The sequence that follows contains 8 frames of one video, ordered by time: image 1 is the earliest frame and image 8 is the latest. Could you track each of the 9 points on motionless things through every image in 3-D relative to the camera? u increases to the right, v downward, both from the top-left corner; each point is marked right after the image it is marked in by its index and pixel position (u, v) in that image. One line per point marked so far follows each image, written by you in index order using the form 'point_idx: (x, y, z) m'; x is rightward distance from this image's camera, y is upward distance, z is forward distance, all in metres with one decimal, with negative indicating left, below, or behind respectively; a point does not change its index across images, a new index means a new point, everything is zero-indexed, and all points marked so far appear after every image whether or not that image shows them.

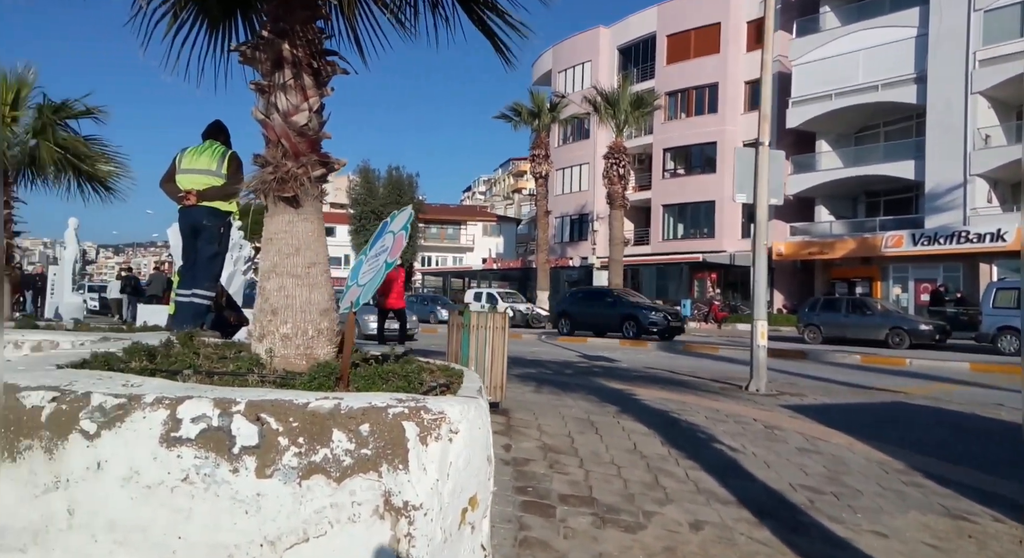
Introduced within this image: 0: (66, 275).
0: (-13.0, +0.1, +19.0) m
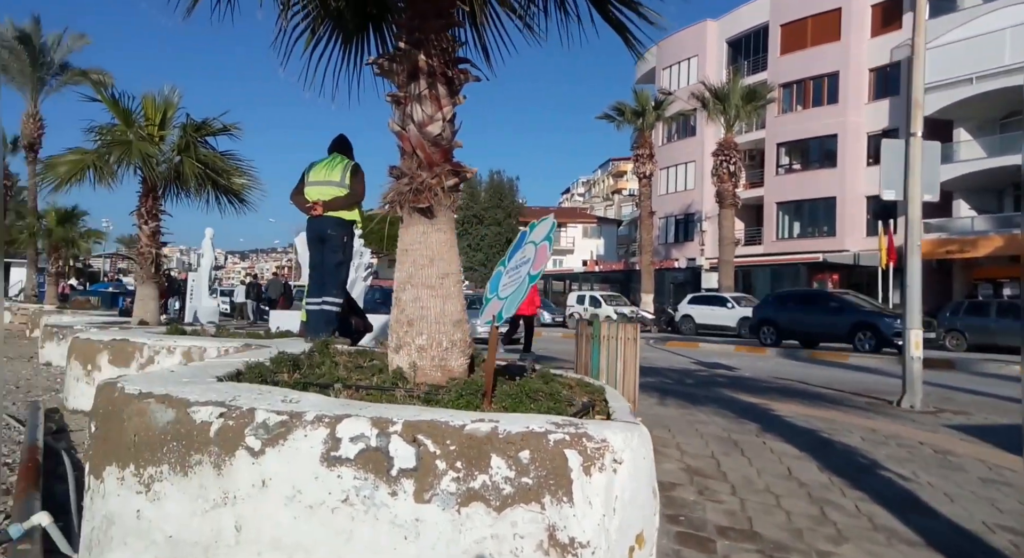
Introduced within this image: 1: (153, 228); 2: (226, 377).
0: (-9.8, 0.0, +20.6) m
1: (-7.3, +1.0, +13.3) m
2: (-1.5, -0.5, +3.4) m
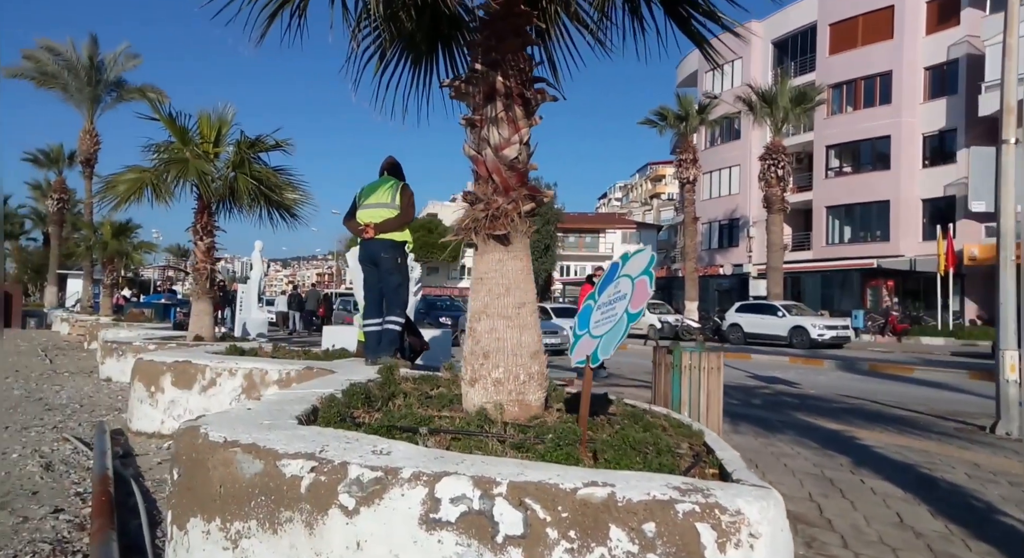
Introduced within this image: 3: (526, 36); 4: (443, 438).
0: (-8.3, -0.4, +20.9) m
1: (-6.3, +0.7, +13.5) m
2: (-1.0, -0.7, +3.3) m
3: (+0.1, +1.4, +3.8) m
4: (-0.3, -0.7, +2.8) m
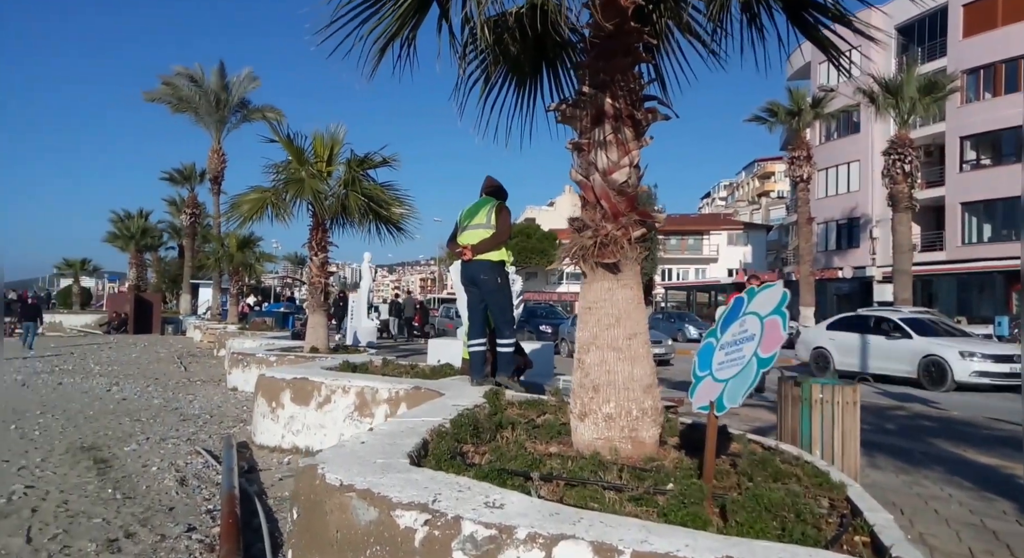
0: (-5.0, -0.8, +21.8) m
1: (-4.1, +0.4, +14.2) m
2: (-0.5, -0.9, +3.3) m
3: (+0.7, +1.2, +3.6) m
4: (+0.2, -0.9, +2.7) m
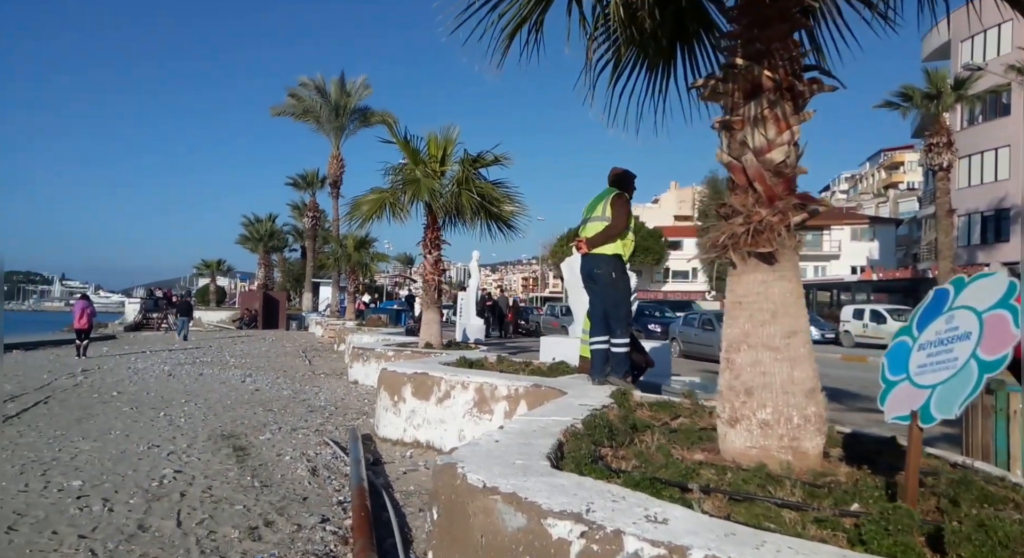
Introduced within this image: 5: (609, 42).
0: (-1.4, -0.7, +22.1) m
1: (-1.7, +0.5, +14.5) m
2: (+0.2, -0.8, +3.1) m
3: (+1.4, +1.3, +3.2) m
4: (+0.8, -0.8, +2.4) m
5: (+0.6, +1.5, +4.0) m
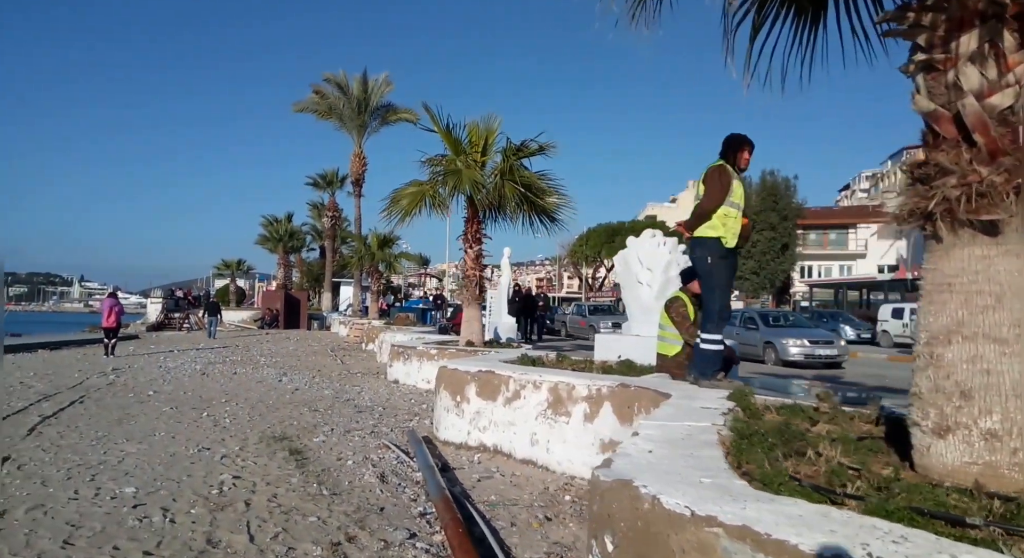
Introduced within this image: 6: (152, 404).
0: (-0.3, -0.6, +21.6) m
1: (-0.8, +0.6, +14.0) m
2: (+0.9, -0.7, +2.5) m
3: (+2.1, +1.4, +2.6) m
4: (+1.4, -0.7, +1.8) m
5: (+1.3, +1.6, +3.5) m
6: (-5.6, -1.9, +10.0) m
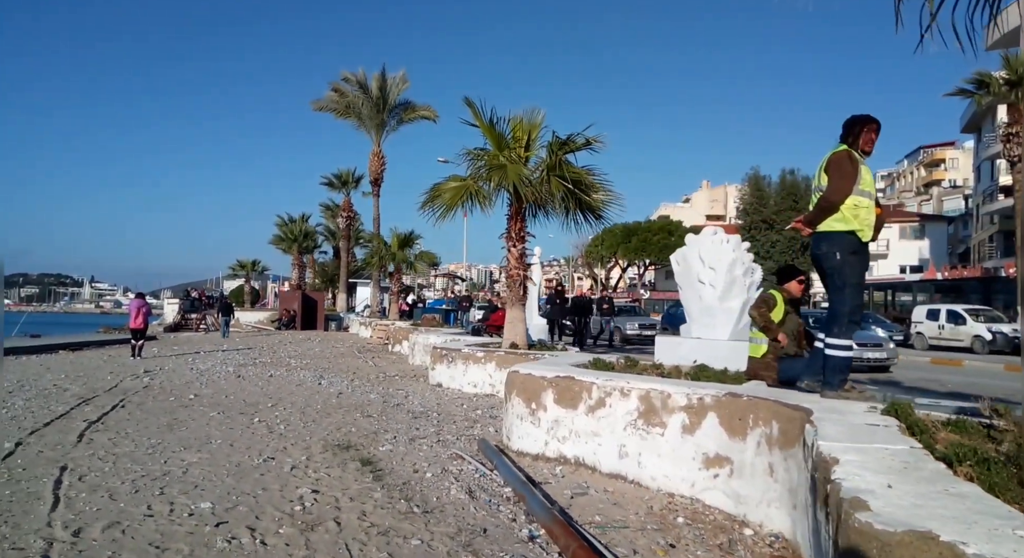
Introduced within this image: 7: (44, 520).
0: (+0.8, -0.6, +21.2) m
1: (+0.2, +0.6, +13.5) m
2: (+1.6, -0.7, +2.1) m
3: (+2.8, +1.4, +2.2) m
4: (+2.1, -0.7, +1.4) m
5: (+2.0, +1.6, +3.0) m
6: (-4.7, -1.9, +9.7) m
7: (-3.2, -1.6, +4.4) m
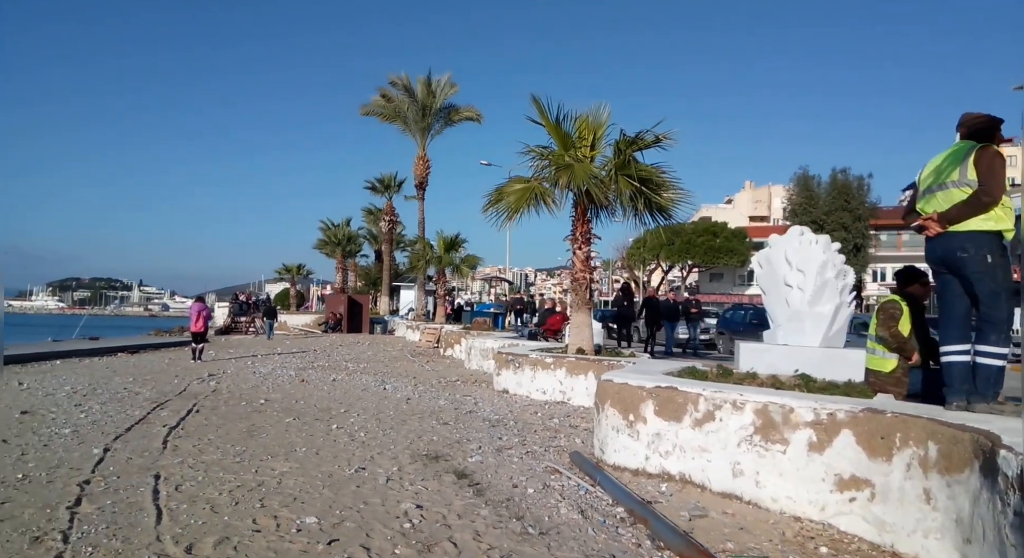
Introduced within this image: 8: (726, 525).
0: (+2.6, -0.7, +20.7) m
1: (+1.5, +0.5, +13.2) m
2: (+2.3, -0.8, +1.7) m
3: (+3.5, +1.4, +1.7) m
4: (+2.8, -0.7, +0.9) m
5: (+2.8, +1.5, +2.6) m
6: (-3.6, -2.0, +9.6) m
7: (-2.4, -1.7, +4.3) m
8: (+1.6, -1.8, +4.8) m
